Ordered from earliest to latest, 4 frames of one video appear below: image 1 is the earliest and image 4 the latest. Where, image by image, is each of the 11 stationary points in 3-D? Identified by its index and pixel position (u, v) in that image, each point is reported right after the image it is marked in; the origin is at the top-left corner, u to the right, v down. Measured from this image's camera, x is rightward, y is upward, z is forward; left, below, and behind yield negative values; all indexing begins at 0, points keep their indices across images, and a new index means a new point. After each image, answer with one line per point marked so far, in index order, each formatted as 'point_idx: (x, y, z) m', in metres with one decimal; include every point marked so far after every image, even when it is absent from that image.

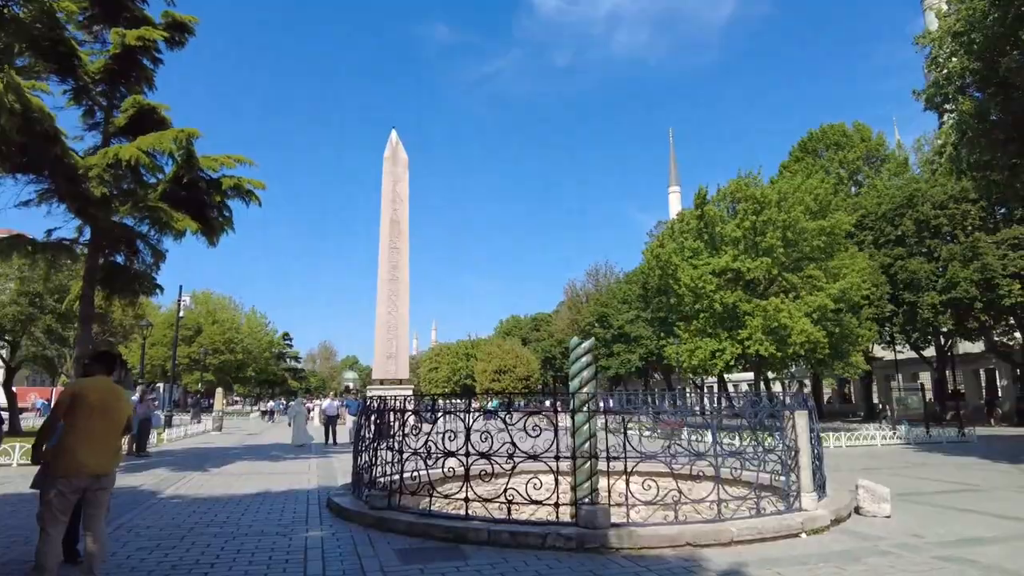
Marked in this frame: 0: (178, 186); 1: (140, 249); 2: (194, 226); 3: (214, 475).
0: (-7.4, +2.3, +14.6) m
1: (-9.1, +1.0, +16.3) m
2: (-7.0, +1.4, +14.5) m
3: (-5.6, -3.5, +12.4) m
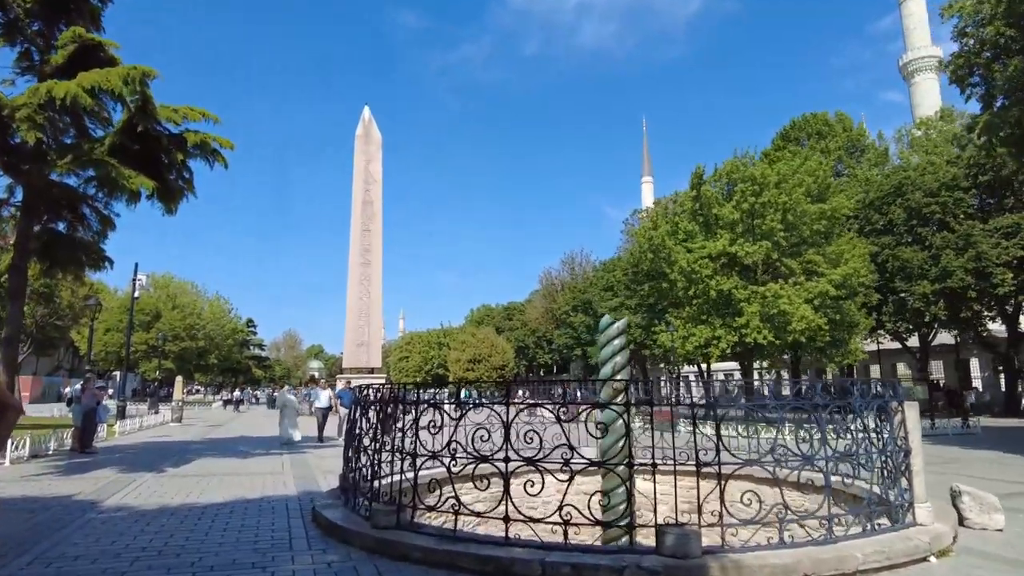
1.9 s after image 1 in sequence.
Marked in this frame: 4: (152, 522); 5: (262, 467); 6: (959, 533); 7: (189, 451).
0: (-7.2, +2.8, +12.5) m
1: (-9.1, +1.6, +14.1) m
2: (-6.9, +2.0, +12.5) m
3: (-5.4, -3.0, +10.5) m
4: (-4.0, -2.6, +7.3) m
5: (-4.5, -3.2, +12.0) m
6: (+4.5, -2.4, +6.6) m
7: (-7.5, -3.8, +15.4) m
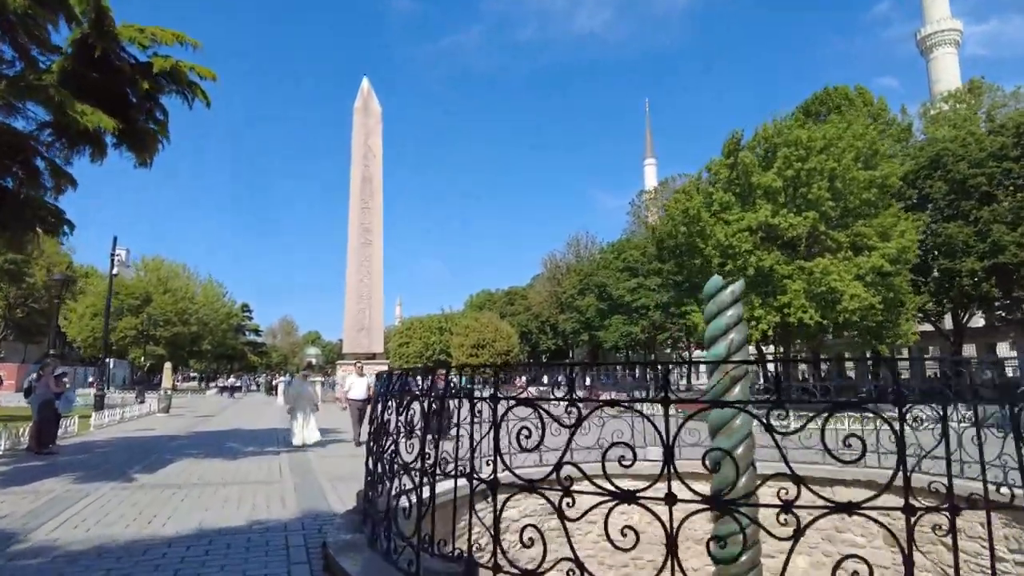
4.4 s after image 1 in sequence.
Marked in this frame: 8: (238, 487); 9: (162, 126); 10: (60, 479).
0: (-6.5, +3.4, +10.0) m
1: (-8.4, +2.1, +11.7) m
2: (-6.1, +2.5, +10.1) m
3: (-4.6, -2.5, +8.1) m
4: (-3.2, -2.1, +5.0) m
5: (-3.7, -2.7, +9.6) m
6: (+5.3, -2.0, +4.3) m
7: (-6.8, -3.2, +13.1) m
8: (-3.4, -2.5, +8.3) m
9: (-5.9, +2.7, +11.1) m
10: (-6.0, -2.6, +8.8) m
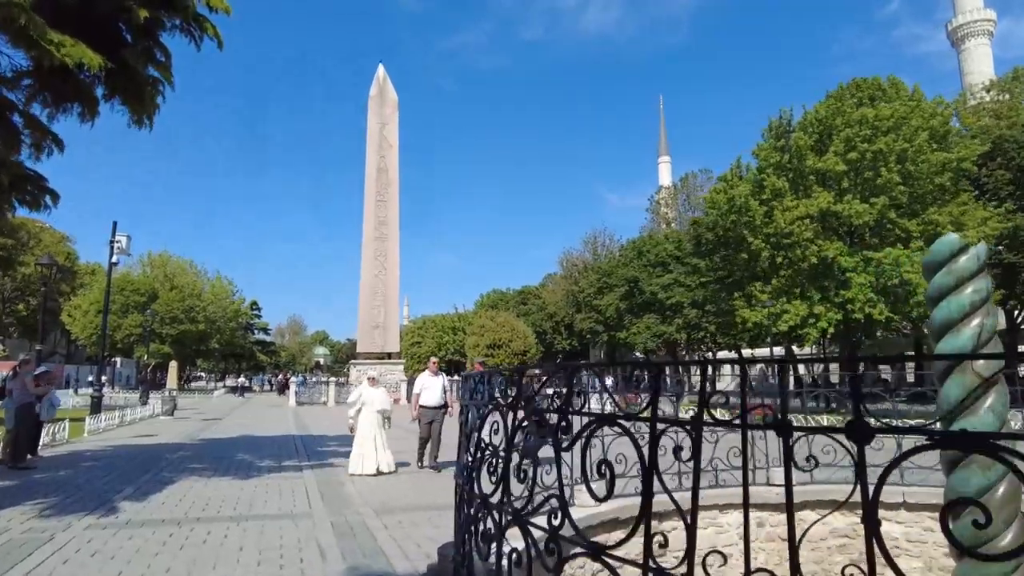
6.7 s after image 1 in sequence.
0: (-5.4, +3.7, +8.0) m
1: (-7.3, +2.4, +9.7) m
2: (-5.1, +2.8, +8.1) m
3: (-3.6, -2.2, +6.1) m
4: (-2.2, -1.8, +3.0) m
5: (-2.7, -2.4, +7.6) m
6: (+6.2, -1.7, +2.2) m
7: (-5.7, -2.9, +11.1) m
8: (-2.4, -2.2, +6.3) m
9: (-4.8, +3.0, +9.1) m
10: (-5.0, -2.3, +6.8) m
